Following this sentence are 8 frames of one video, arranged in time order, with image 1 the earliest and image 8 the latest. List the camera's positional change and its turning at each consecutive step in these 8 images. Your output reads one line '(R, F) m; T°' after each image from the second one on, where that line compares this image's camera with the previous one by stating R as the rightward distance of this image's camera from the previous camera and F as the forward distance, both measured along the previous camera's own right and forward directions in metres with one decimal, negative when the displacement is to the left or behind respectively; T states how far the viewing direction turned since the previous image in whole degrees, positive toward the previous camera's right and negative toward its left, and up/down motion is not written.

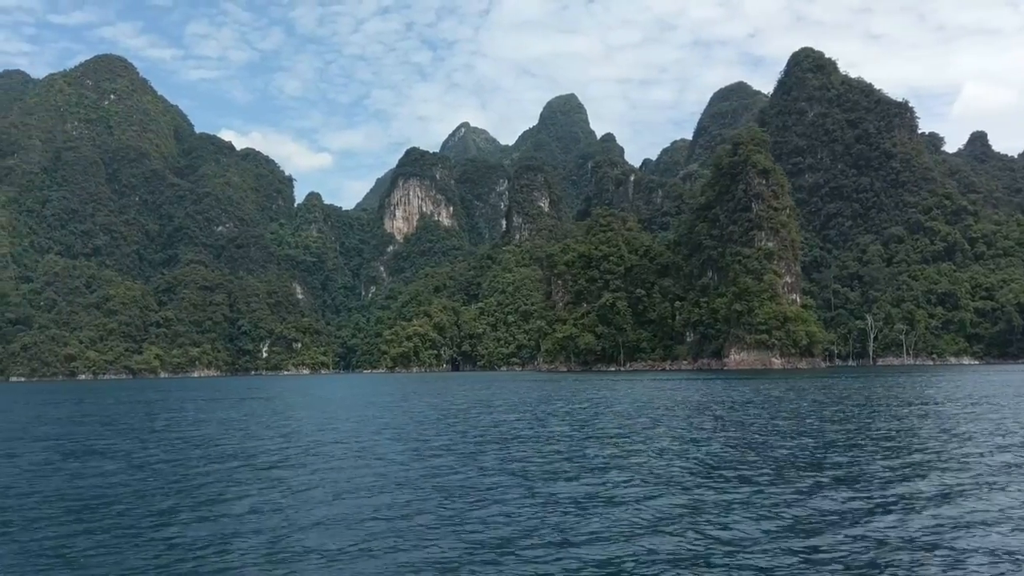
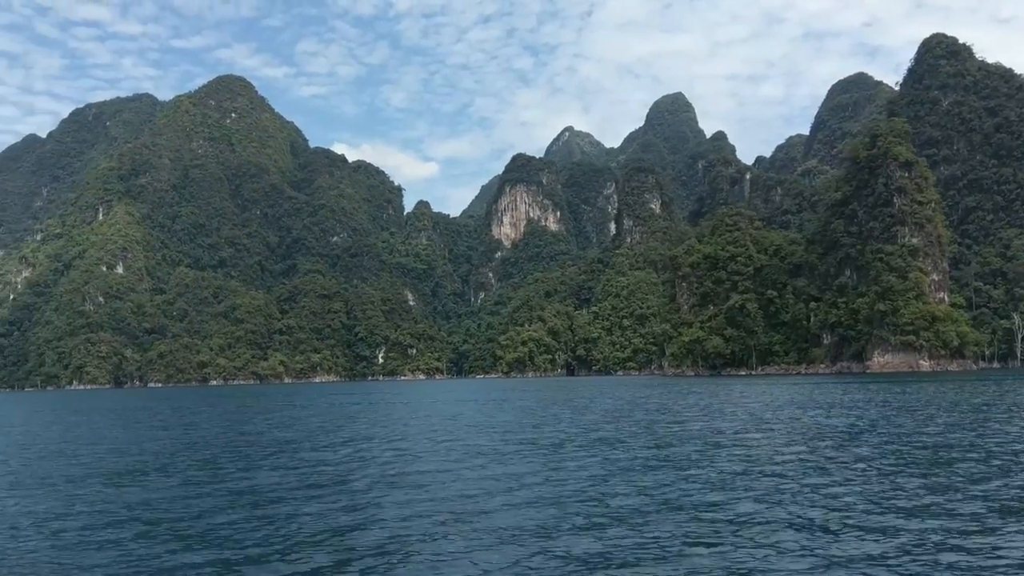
(-1.9, +0.3) m; -7°
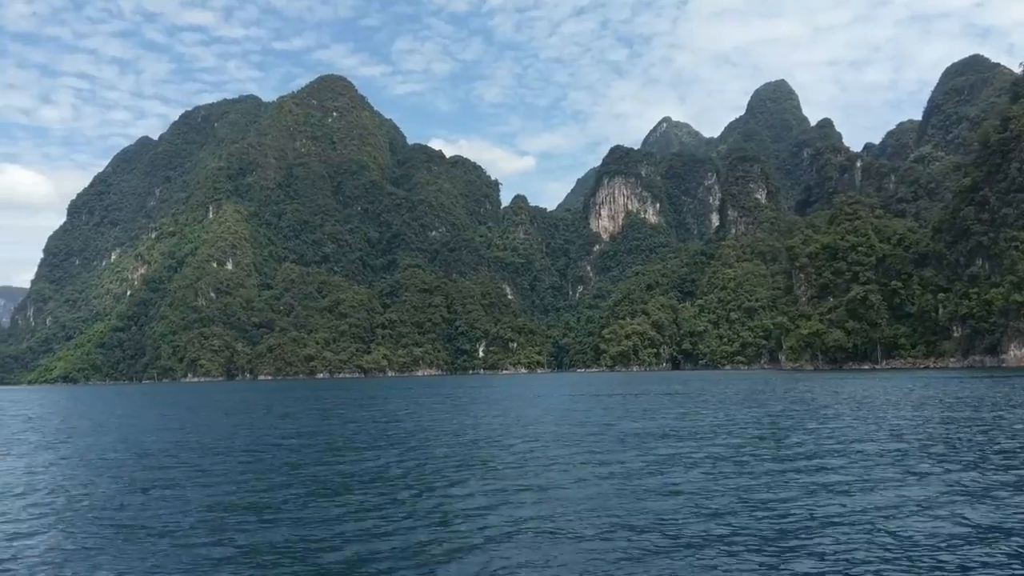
(-1.5, +0.4) m; -6°
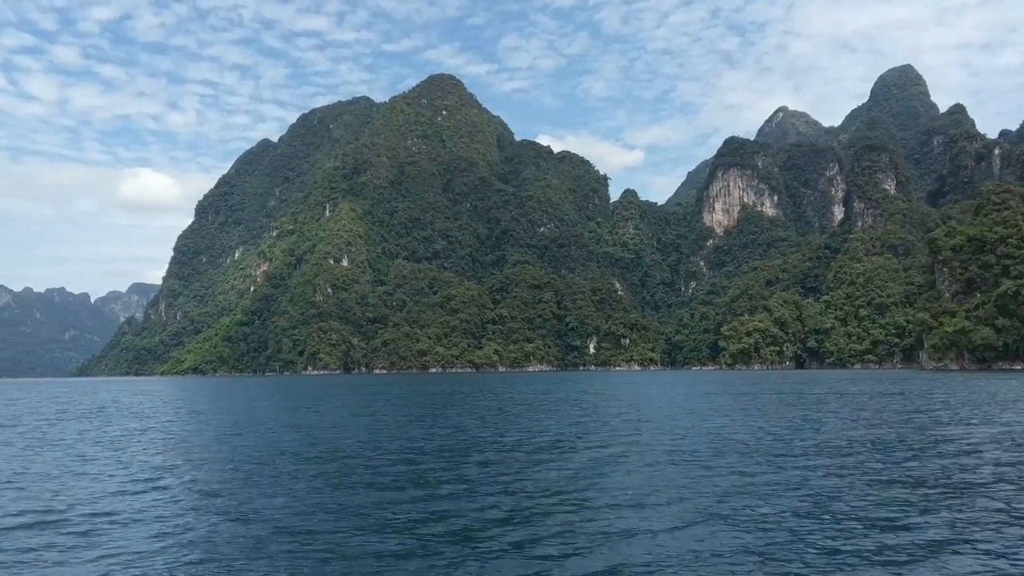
(-1.4, +0.9) m; -7°
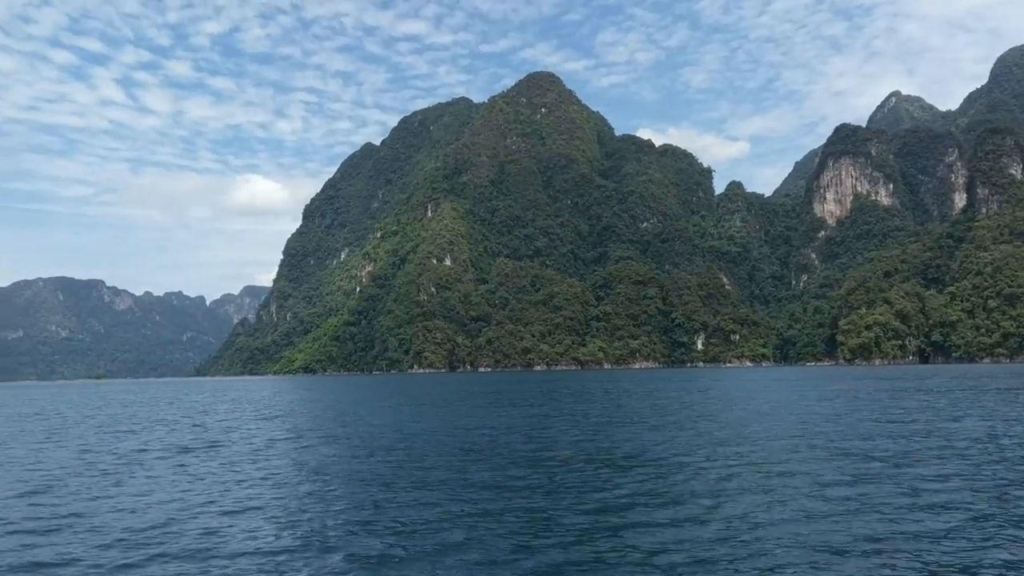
(-1.0, +0.7) m; -6°
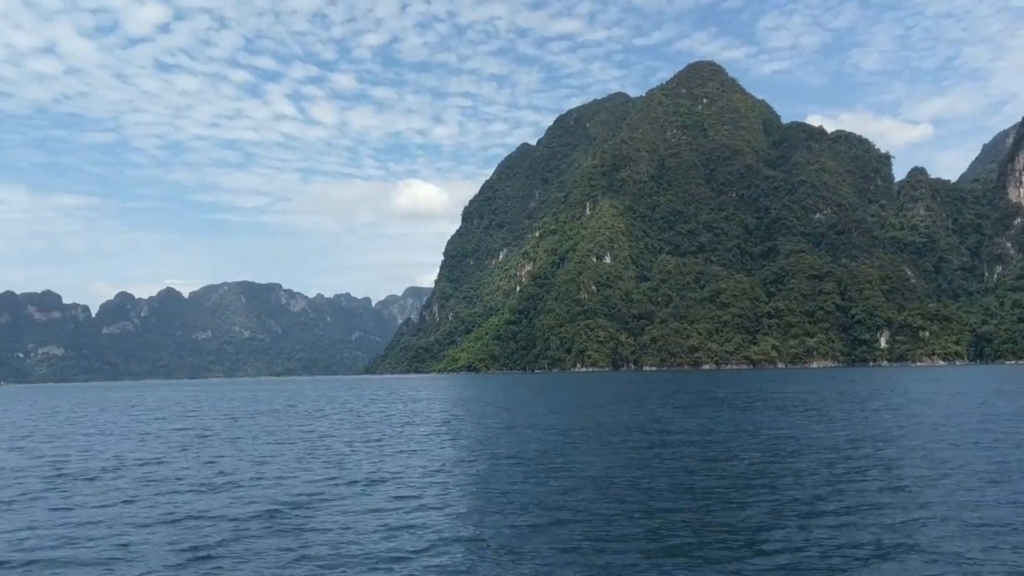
(-2.2, +2.2) m; -10°
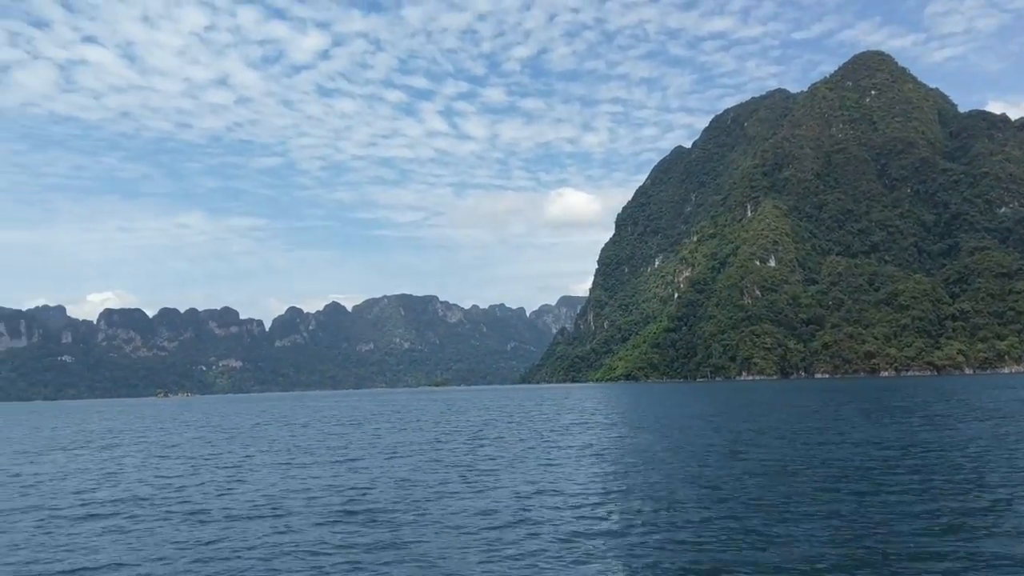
(-1.6, +2.5) m; -10°
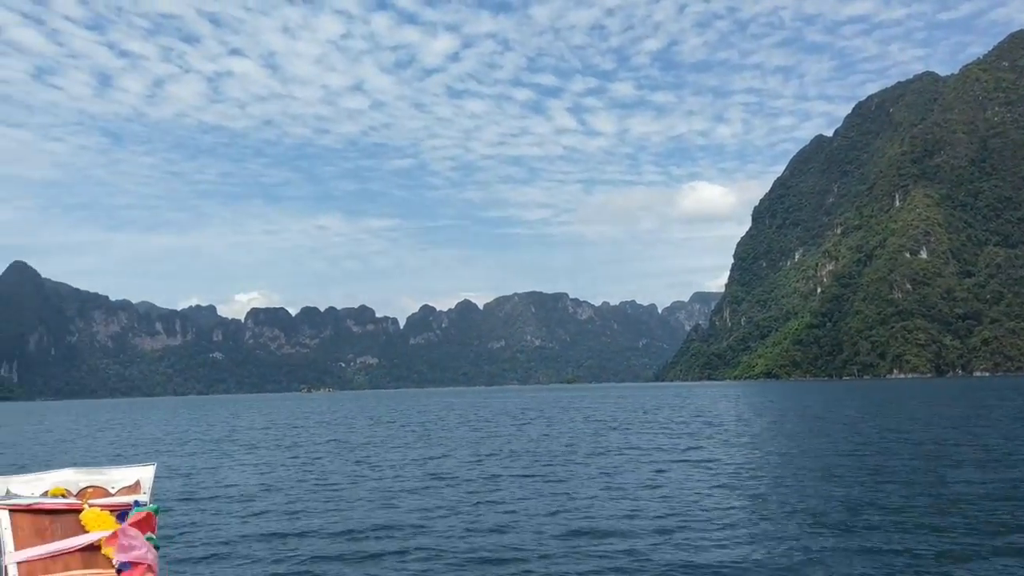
(-1.3, +0.4) m; -8°
